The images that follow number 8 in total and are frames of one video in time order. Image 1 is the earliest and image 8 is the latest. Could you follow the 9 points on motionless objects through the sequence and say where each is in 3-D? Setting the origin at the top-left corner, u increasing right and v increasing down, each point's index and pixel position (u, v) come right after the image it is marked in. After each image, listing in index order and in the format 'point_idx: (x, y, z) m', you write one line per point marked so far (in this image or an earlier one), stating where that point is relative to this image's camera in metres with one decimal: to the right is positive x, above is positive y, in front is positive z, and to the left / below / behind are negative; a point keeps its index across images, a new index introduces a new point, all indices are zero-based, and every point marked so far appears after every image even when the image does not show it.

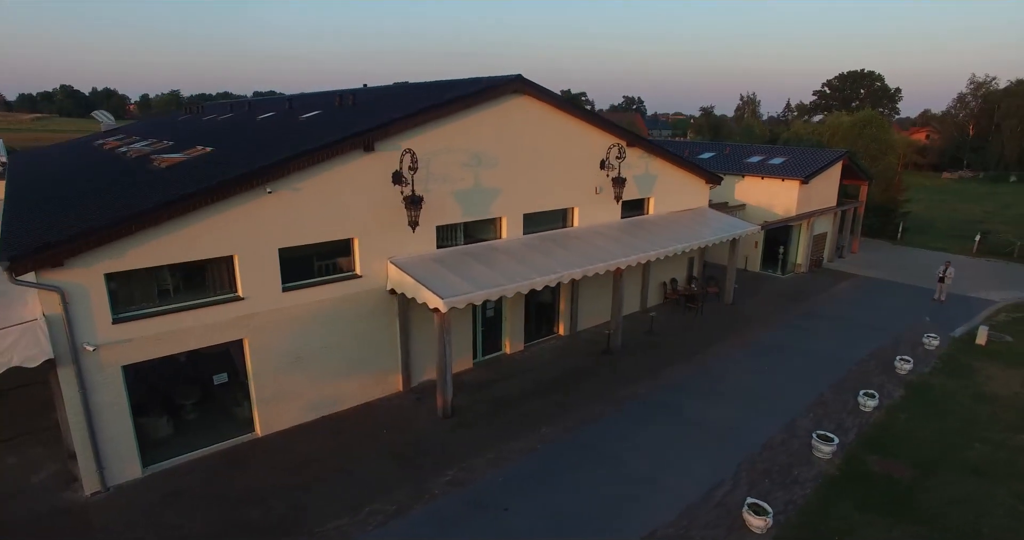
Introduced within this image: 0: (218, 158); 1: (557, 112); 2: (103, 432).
0: (-6.2, +2.4, +12.7) m
1: (+1.2, +3.7, +14.1) m
2: (-6.3, -2.5, +9.2) m
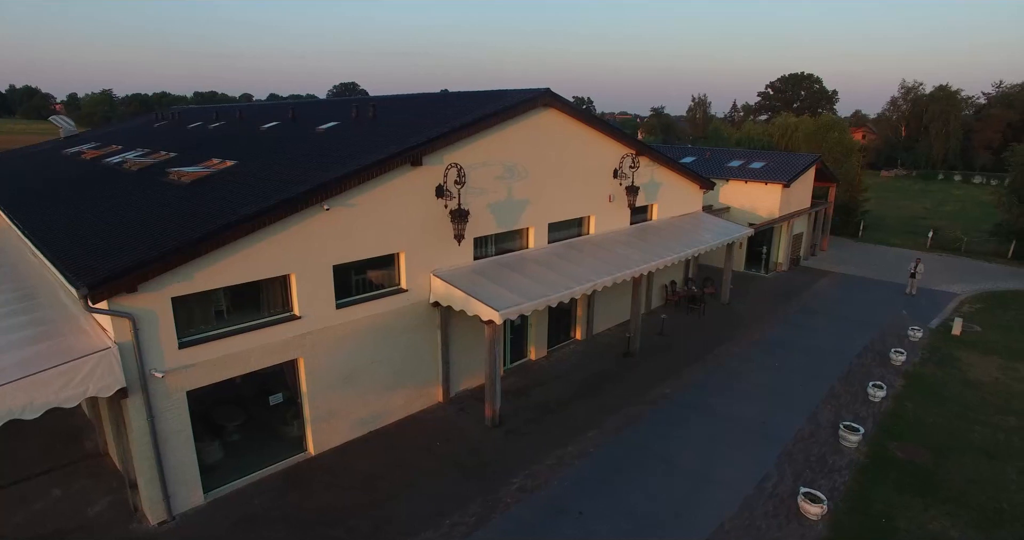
0: (-5.5, +2.1, +12.5) m
1: (+1.7, +3.5, +14.5) m
2: (-5.1, -2.9, +9.0) m
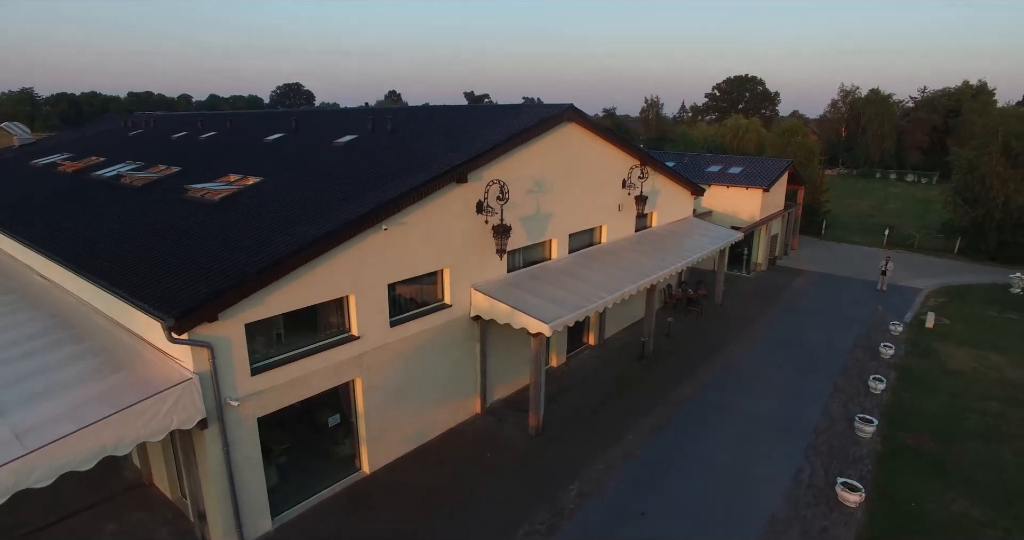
0: (-4.8, +1.7, +12.3) m
1: (+2.1, +3.3, +15.0) m
2: (-4.0, -3.2, +8.9) m
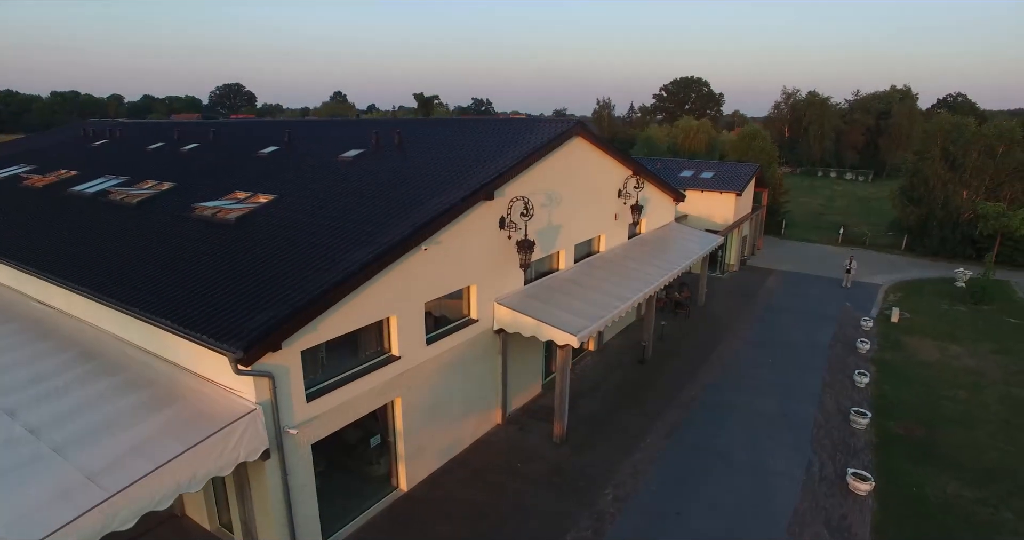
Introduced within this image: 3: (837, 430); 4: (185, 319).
0: (-4.4, +1.3, +12.2) m
1: (+2.2, +3.1, +15.5) m
2: (-3.2, -3.6, +8.9) m
3: (+7.2, -3.5, +13.3) m
4: (-4.7, -0.7, +8.6) m
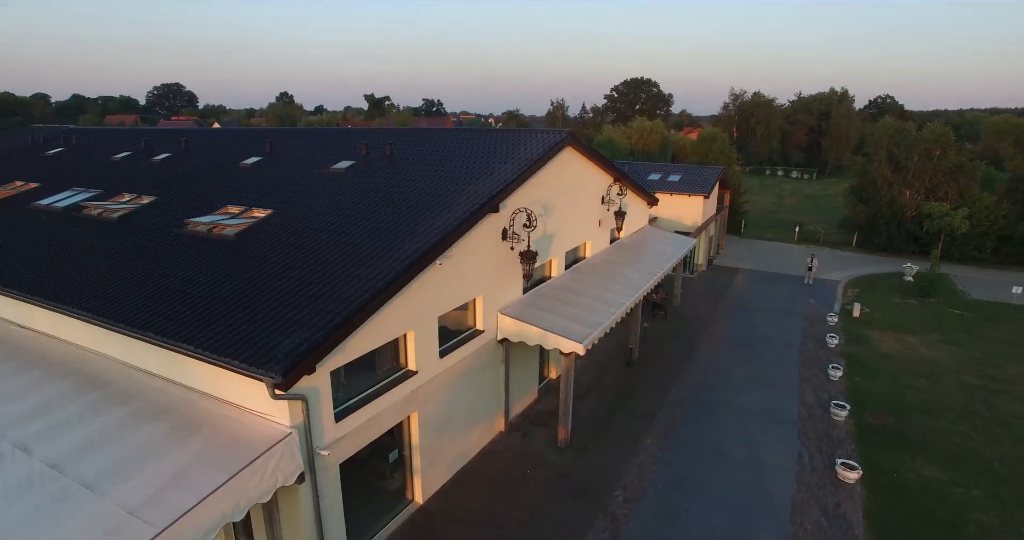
0: (-4.3, +1.0, +12.0) m
1: (+1.9, +2.9, +15.9) m
2: (-2.7, -3.9, +8.9) m
3: (+7.2, -3.6, +14.1) m
4: (-4.3, -1.0, +8.5) m
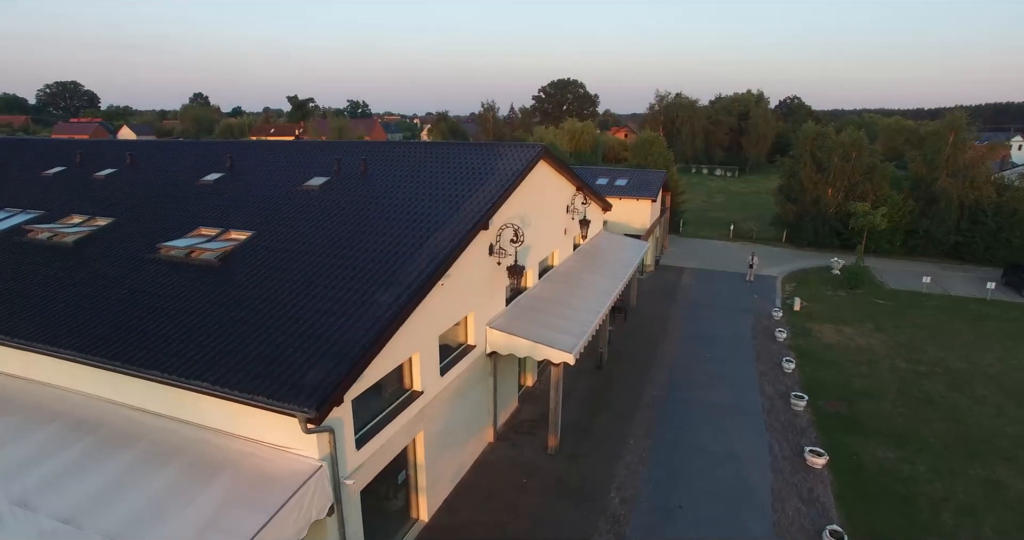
0: (-4.5, +0.5, +11.7) m
1: (+1.1, +2.7, +16.3) m
2: (-2.4, -4.3, +8.8) m
3: (+6.8, -3.6, +15.3) m
4: (-3.9, -1.5, +8.2) m
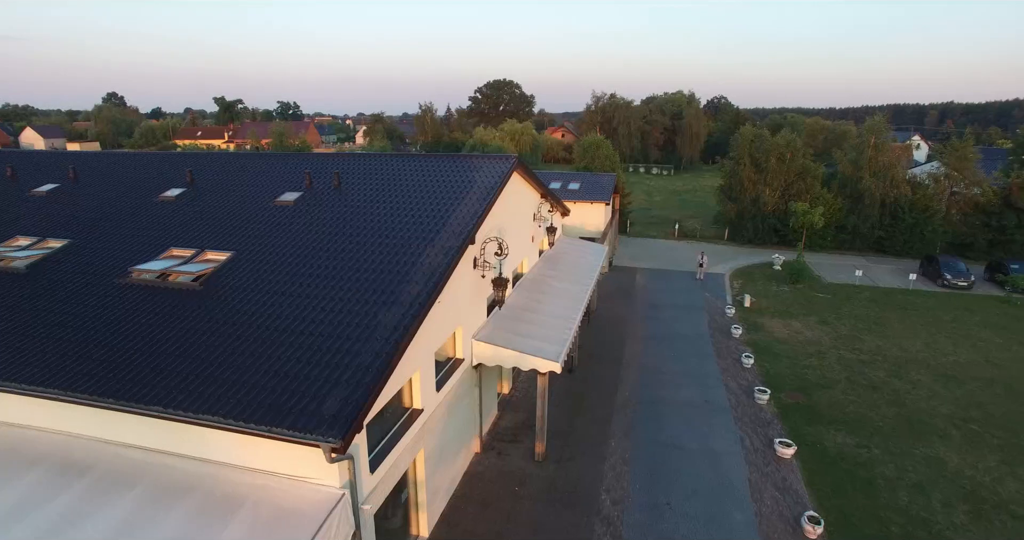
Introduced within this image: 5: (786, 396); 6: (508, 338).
0: (-4.7, +0.1, +11.4) m
1: (+0.3, +2.5, +16.5) m
2: (-2.1, -4.6, +8.7) m
3: (+6.3, -3.7, +16.2) m
4: (-3.7, -1.9, +8.0) m
5: (+7.6, -3.5, +16.7) m
6: (-0.1, -1.5, +13.4) m
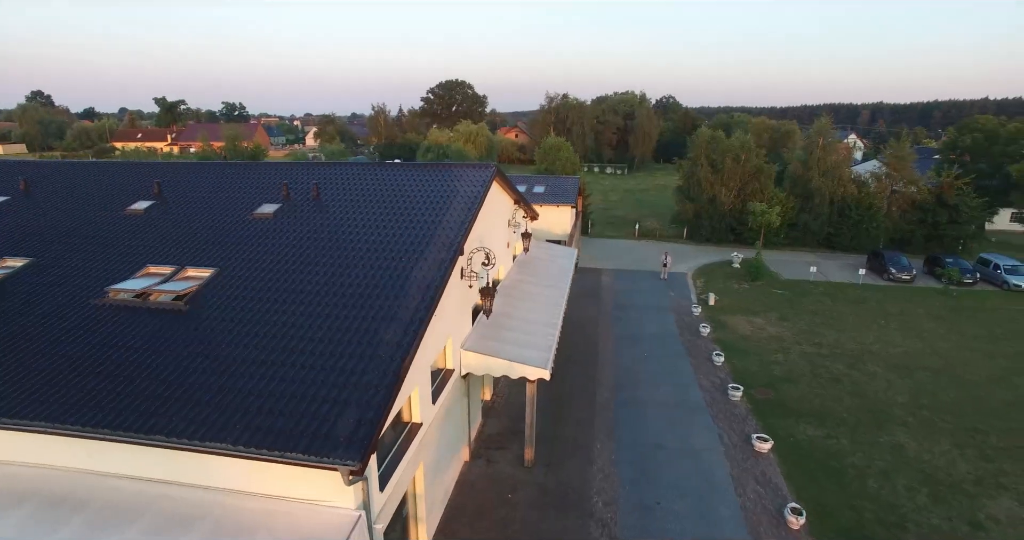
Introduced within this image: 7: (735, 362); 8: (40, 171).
0: (-4.9, -0.2, +11.1) m
1: (-0.3, +2.3, +16.6) m
2: (-1.9, -4.9, +8.7) m
3: (+5.8, -3.7, +16.7) m
4: (-3.5, -2.1, +7.8) m
5: (+7.0, -3.5, +17.4) m
6: (-0.4, -1.7, +13.5) m
7: (+7.1, -2.9, +19.3) m
8: (-12.5, +2.6, +15.9) m
